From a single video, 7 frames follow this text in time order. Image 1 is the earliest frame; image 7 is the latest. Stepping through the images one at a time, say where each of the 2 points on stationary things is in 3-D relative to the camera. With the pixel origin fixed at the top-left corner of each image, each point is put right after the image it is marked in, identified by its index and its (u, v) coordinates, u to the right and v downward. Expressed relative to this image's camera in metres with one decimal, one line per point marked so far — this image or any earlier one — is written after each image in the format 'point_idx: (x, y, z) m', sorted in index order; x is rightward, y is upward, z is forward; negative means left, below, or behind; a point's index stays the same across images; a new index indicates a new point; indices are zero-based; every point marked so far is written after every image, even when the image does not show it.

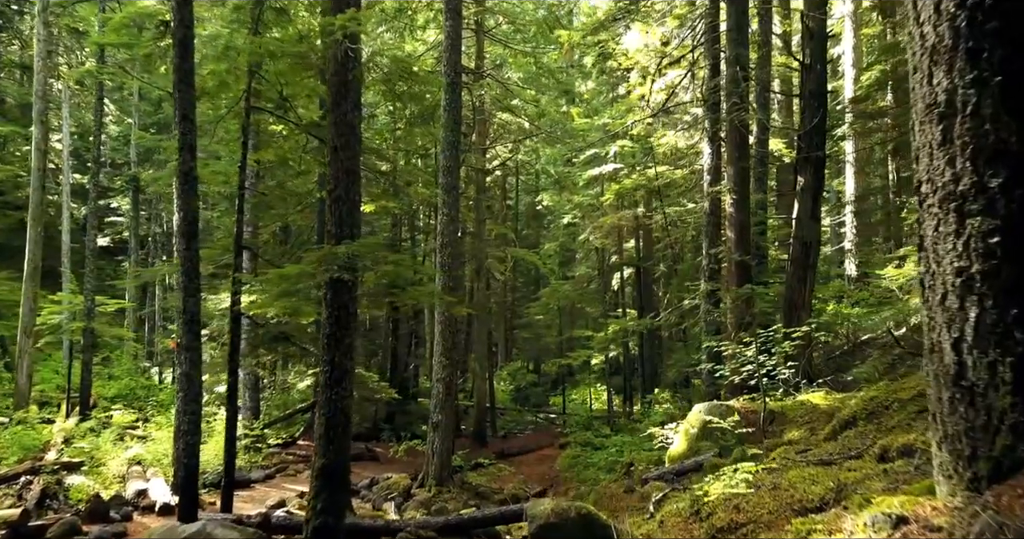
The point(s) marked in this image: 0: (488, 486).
0: (-0.5, -4.4, +14.9) m
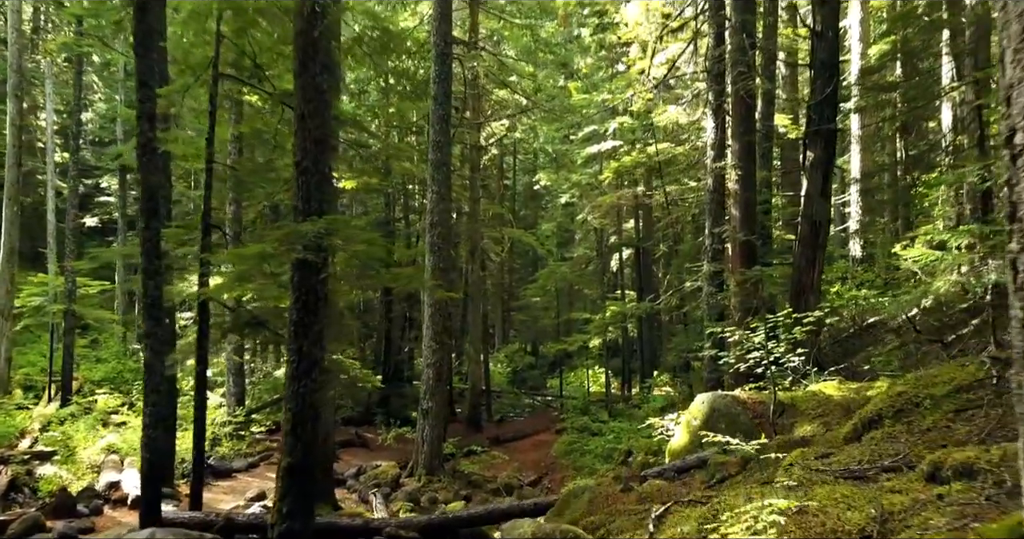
0: (-0.6, -4.1, +14.4) m
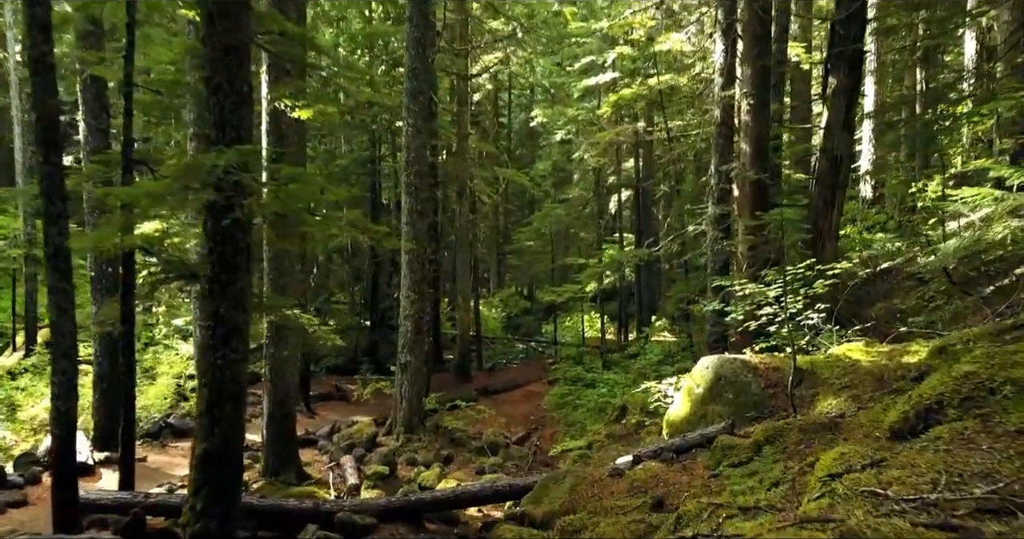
0: (-0.9, -3.0, +13.5) m
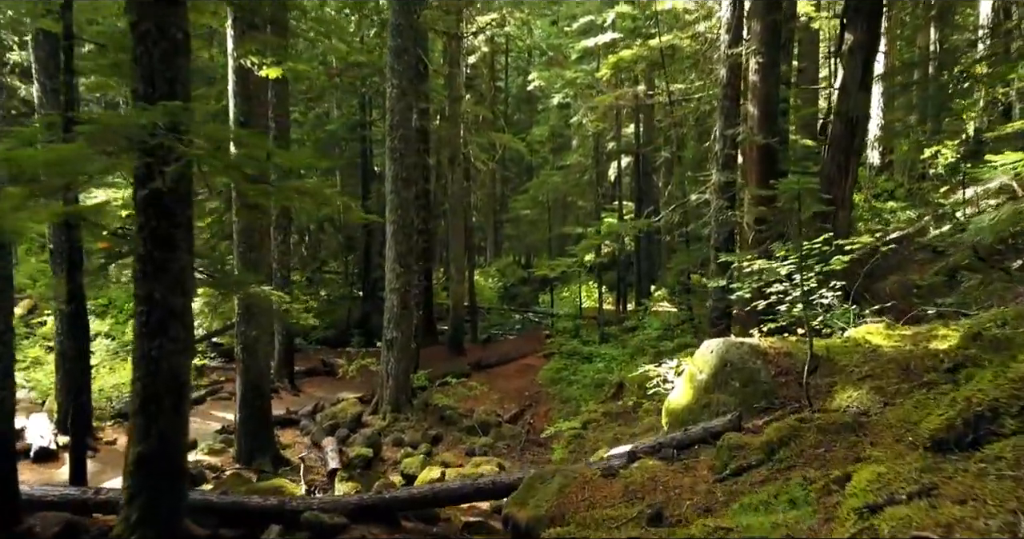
0: (-1.0, -2.5, +12.9) m
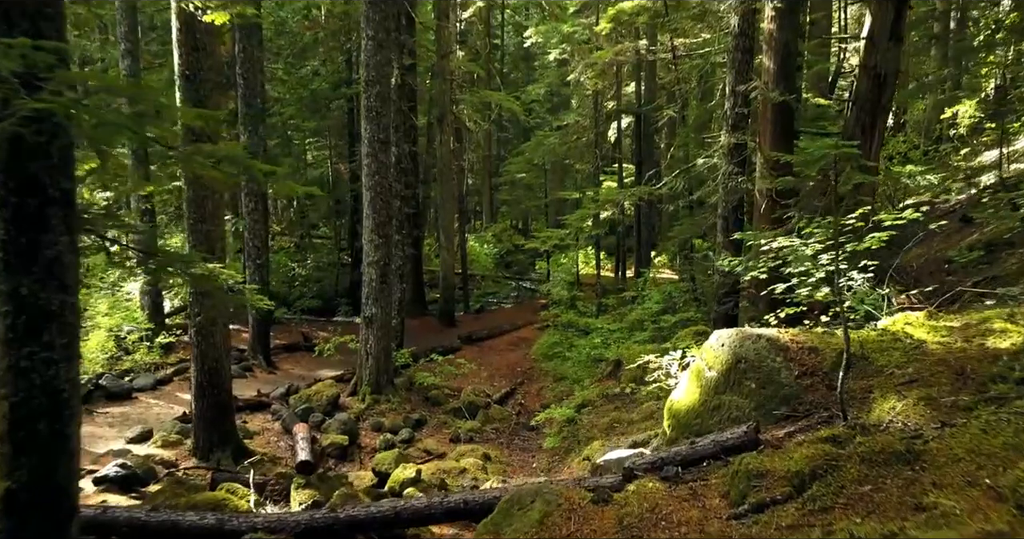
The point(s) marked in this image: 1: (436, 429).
0: (-1.2, -2.0, +12.1) m
1: (-1.1, -2.3, +10.4) m
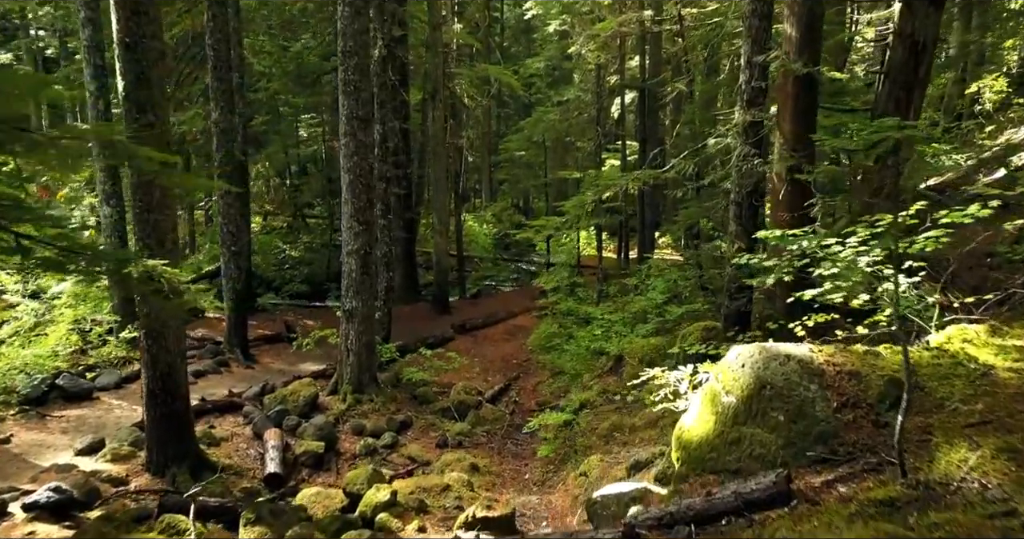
0: (-1.3, -1.8, +11.3) m
1: (-1.2, -2.2, +9.6) m
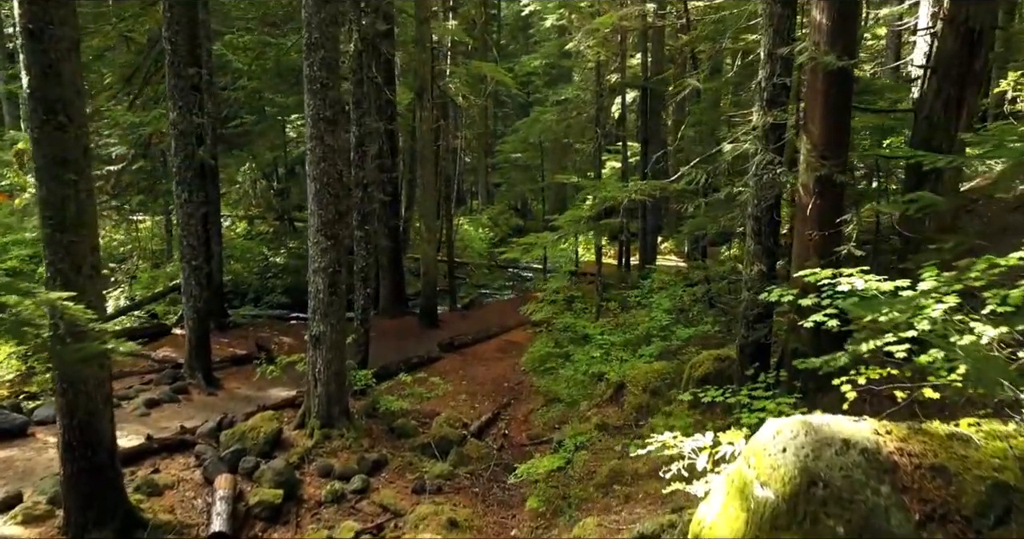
0: (-1.4, -2.0, +10.2) m
1: (-1.4, -2.4, +8.5) m
